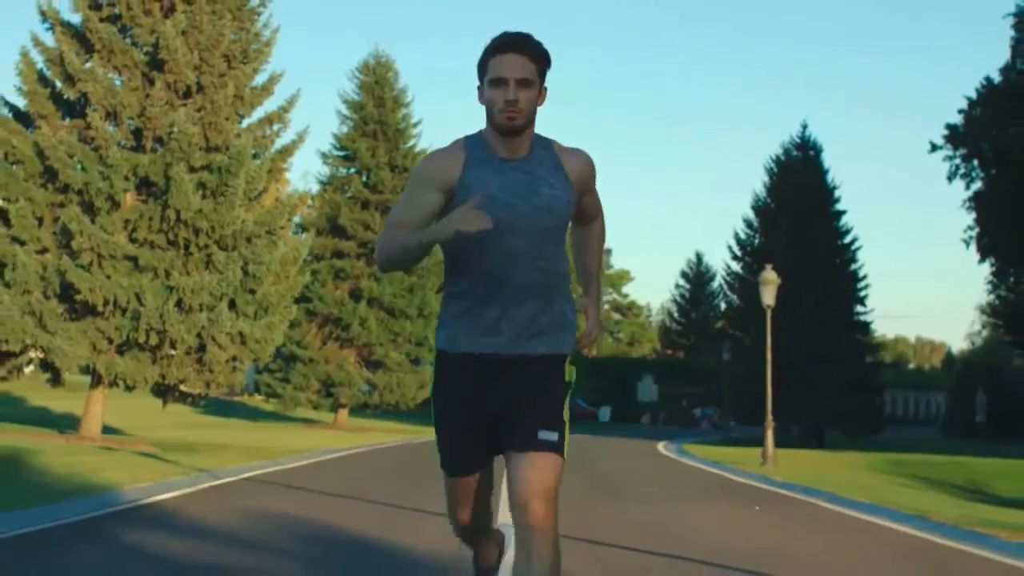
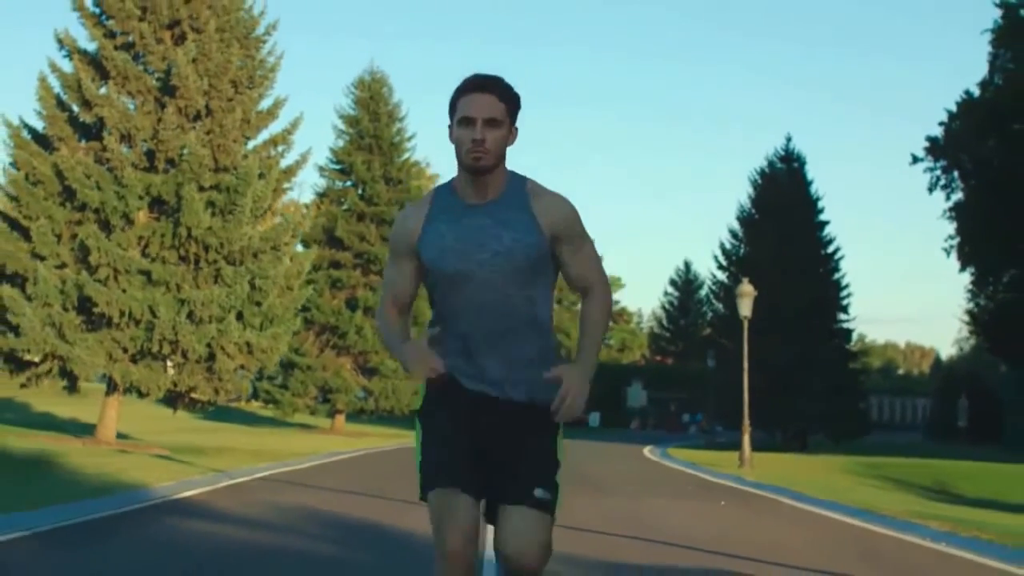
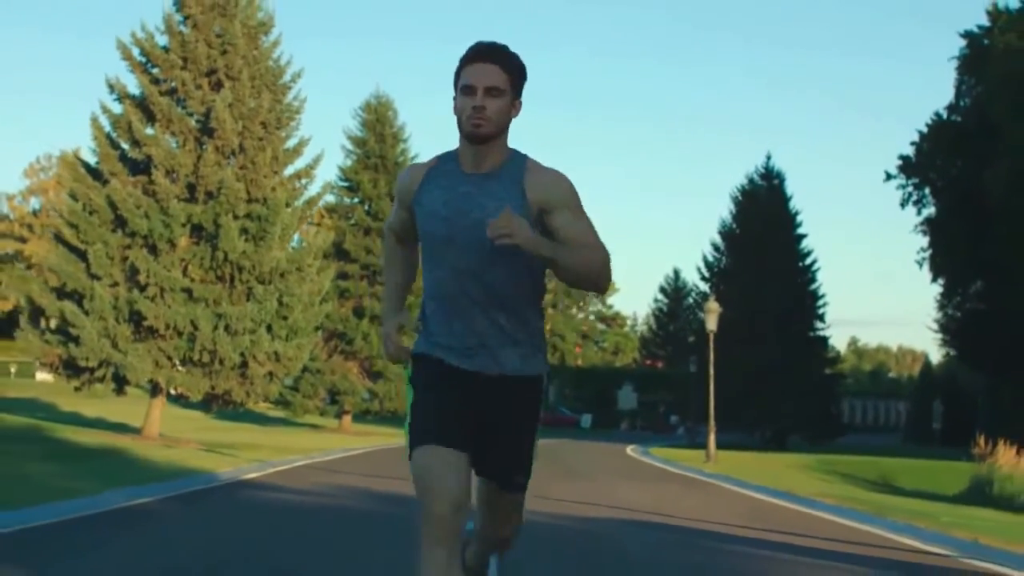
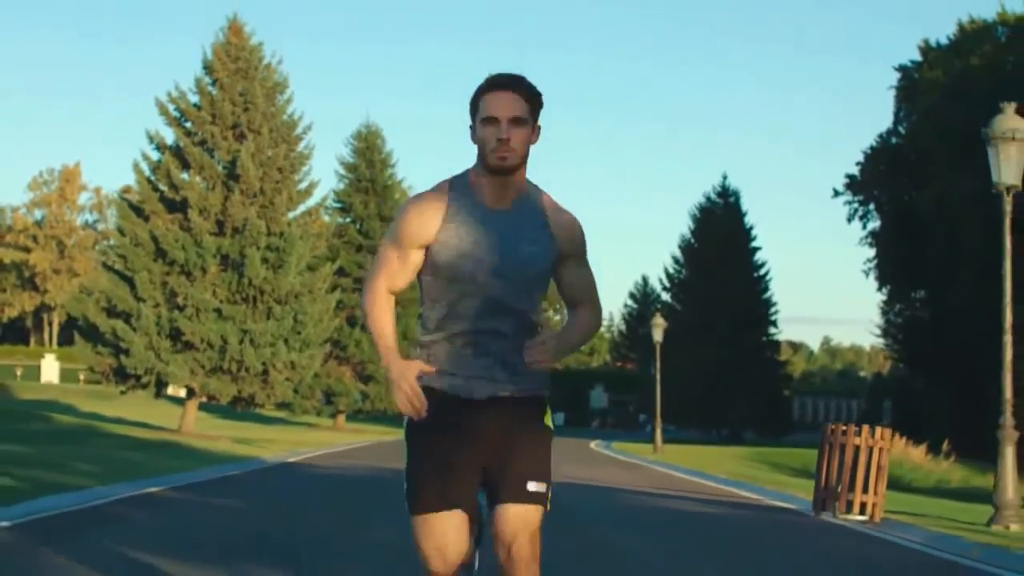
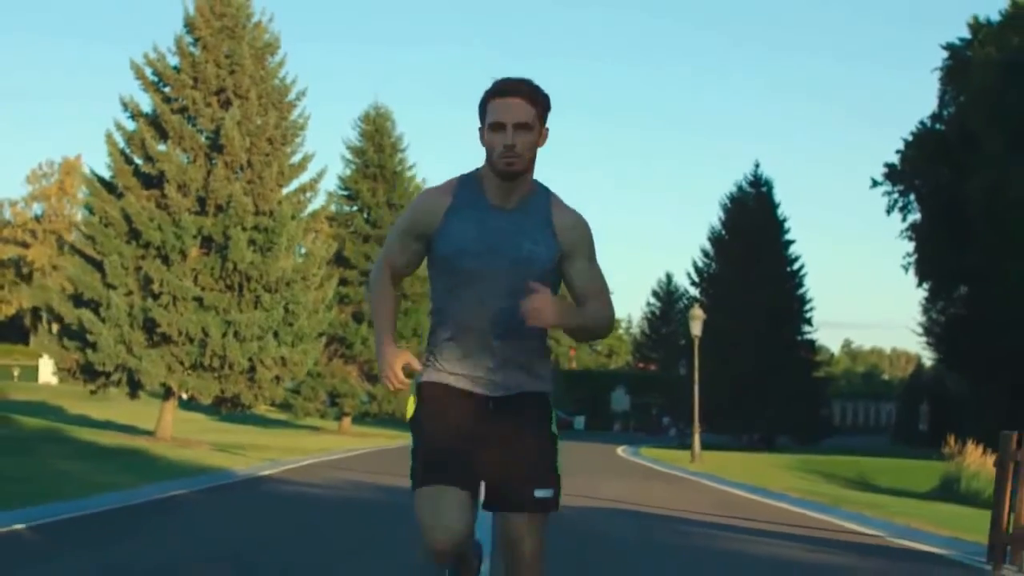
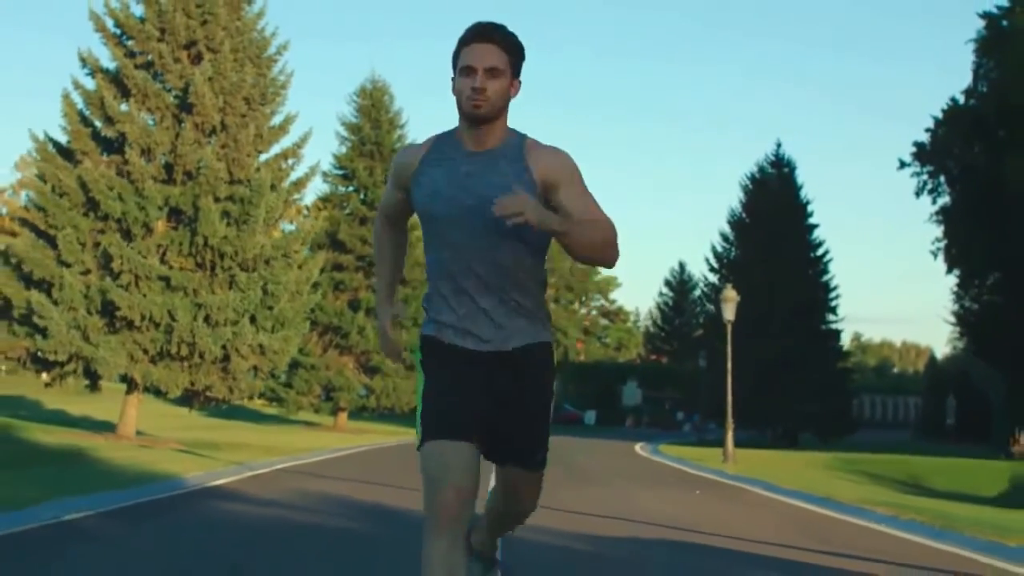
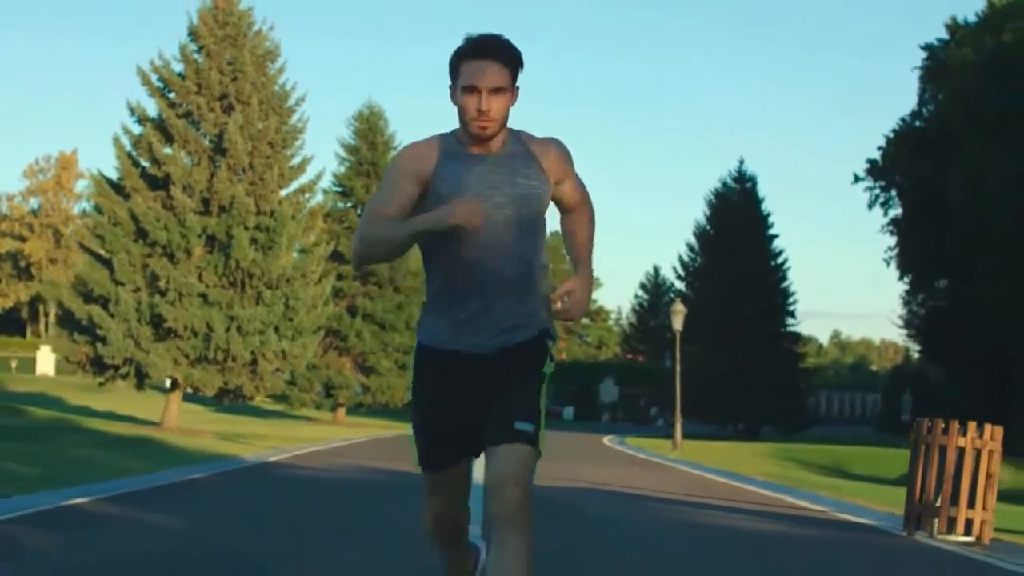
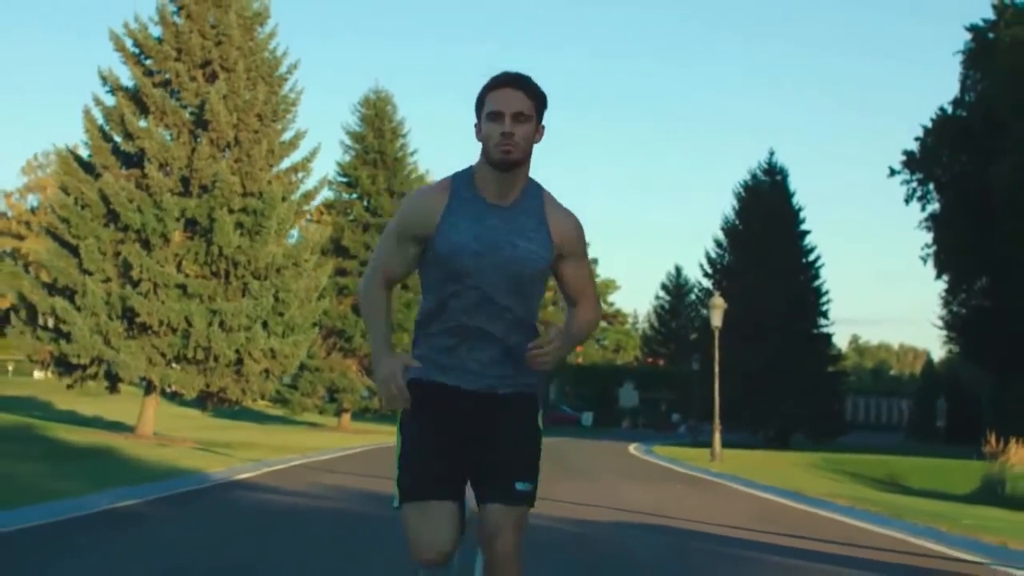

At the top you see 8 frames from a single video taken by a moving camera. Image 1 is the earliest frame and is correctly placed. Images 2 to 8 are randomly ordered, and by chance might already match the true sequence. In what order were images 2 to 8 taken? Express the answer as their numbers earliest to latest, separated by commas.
2, 6, 8, 3, 5, 7, 4
